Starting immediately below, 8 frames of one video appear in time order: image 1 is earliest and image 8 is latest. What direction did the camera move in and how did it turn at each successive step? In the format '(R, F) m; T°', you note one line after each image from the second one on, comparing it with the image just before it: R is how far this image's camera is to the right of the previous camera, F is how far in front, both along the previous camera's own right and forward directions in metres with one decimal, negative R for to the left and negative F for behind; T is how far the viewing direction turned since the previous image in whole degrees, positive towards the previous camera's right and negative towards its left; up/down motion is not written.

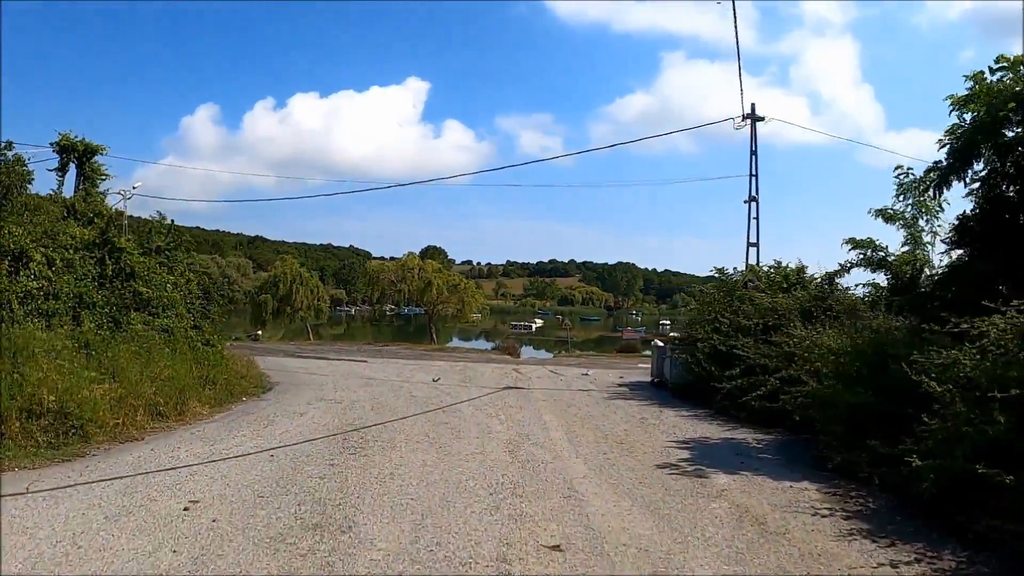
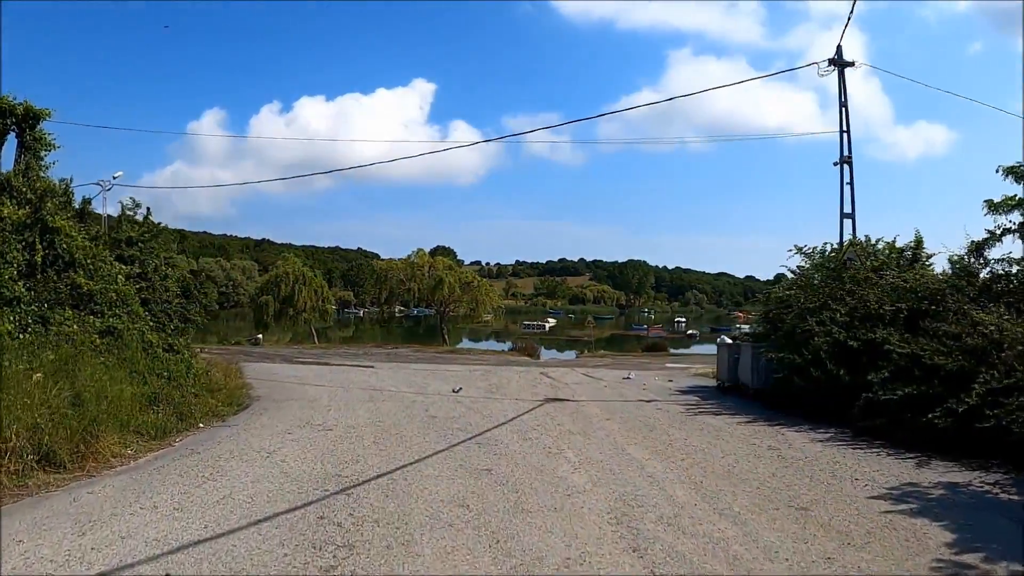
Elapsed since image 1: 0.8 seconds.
(-0.9, +5.0) m; -1°
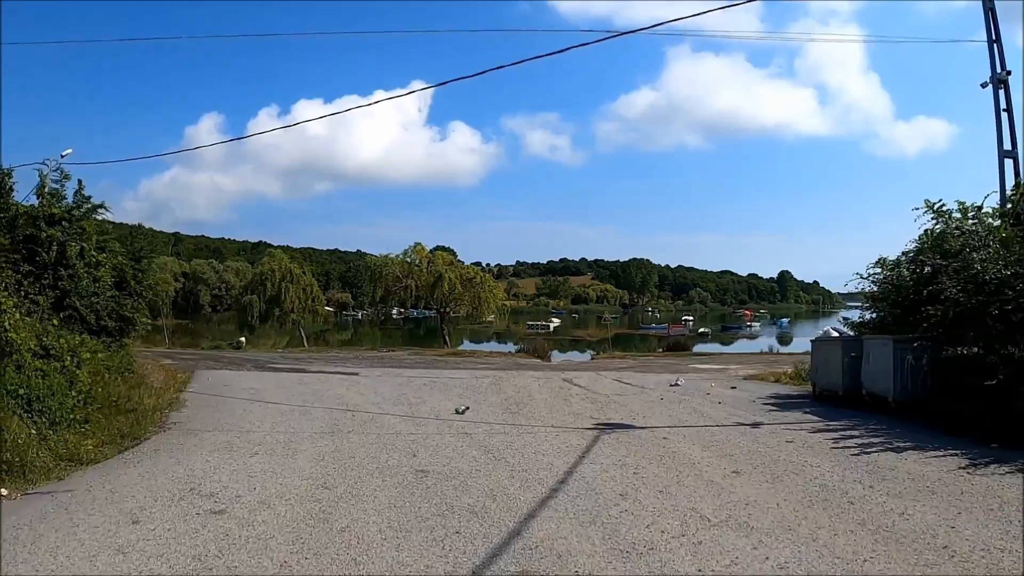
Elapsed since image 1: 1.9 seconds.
(-0.6, +6.0) m; 0°
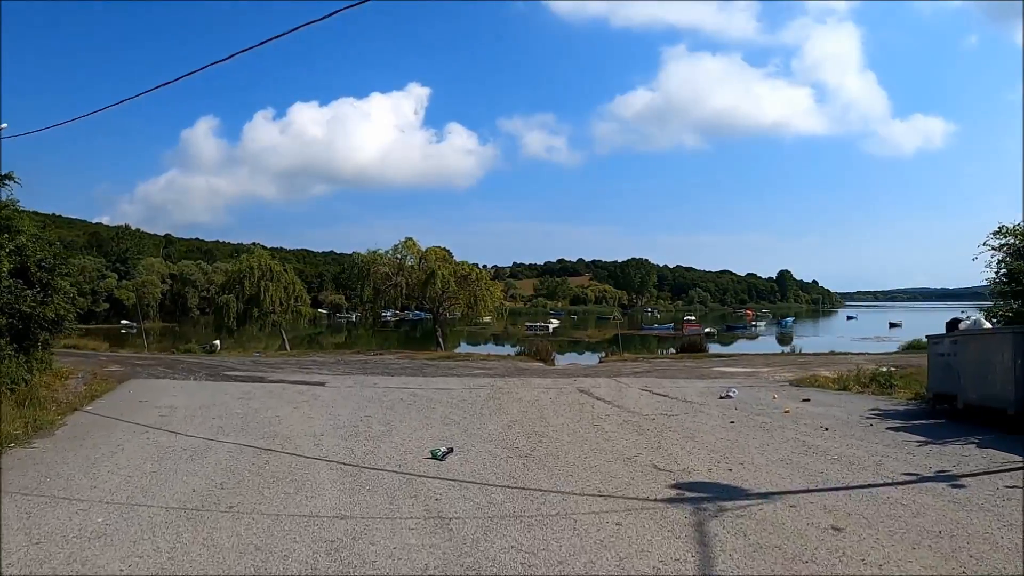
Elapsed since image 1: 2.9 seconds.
(-0.2, +4.8) m; 0°
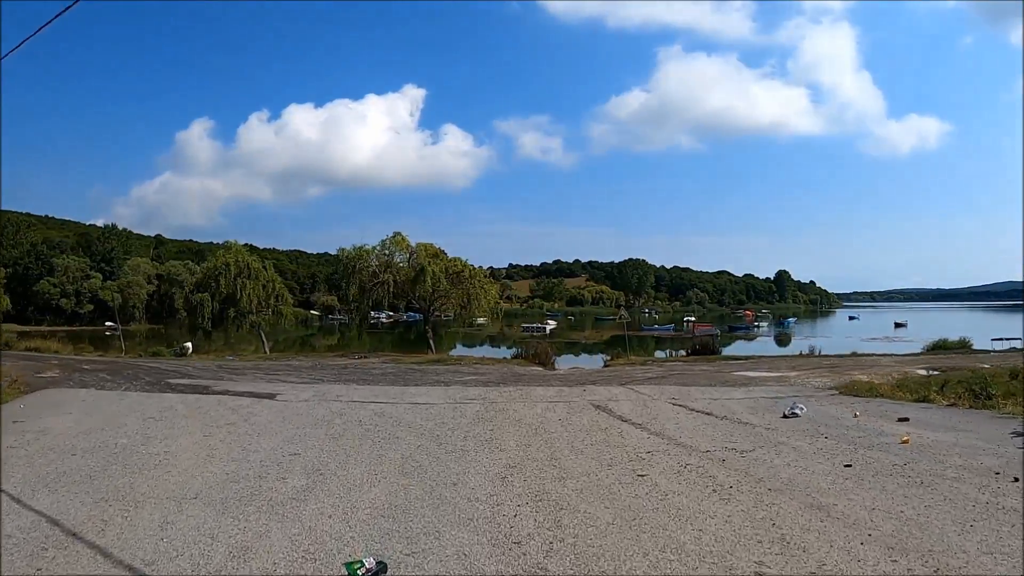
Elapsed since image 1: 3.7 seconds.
(0.0, +3.9) m; 0°
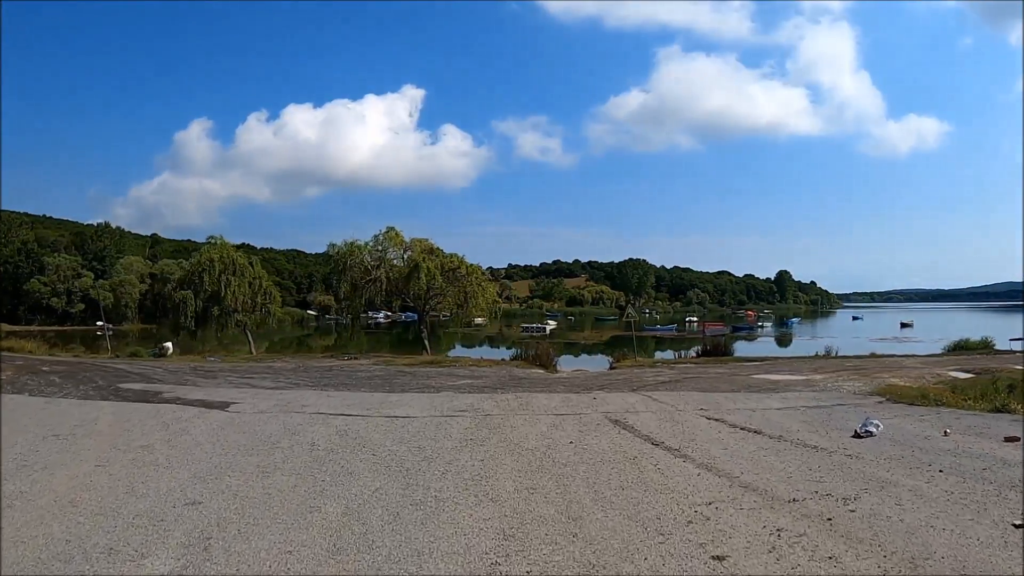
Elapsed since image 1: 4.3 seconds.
(0.0, +2.6) m; 0°
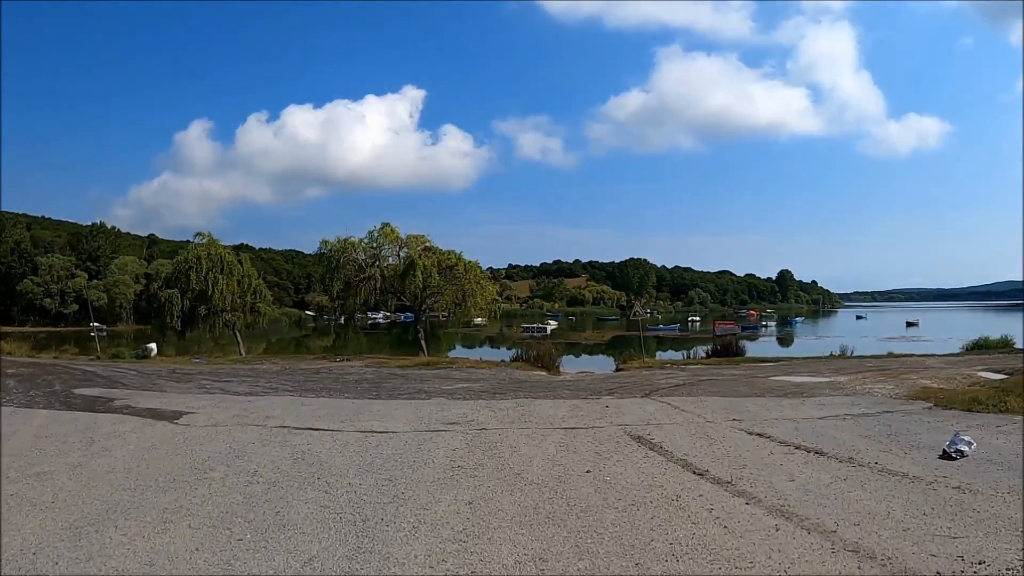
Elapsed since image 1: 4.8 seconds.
(0.0, +2.0) m; 0°
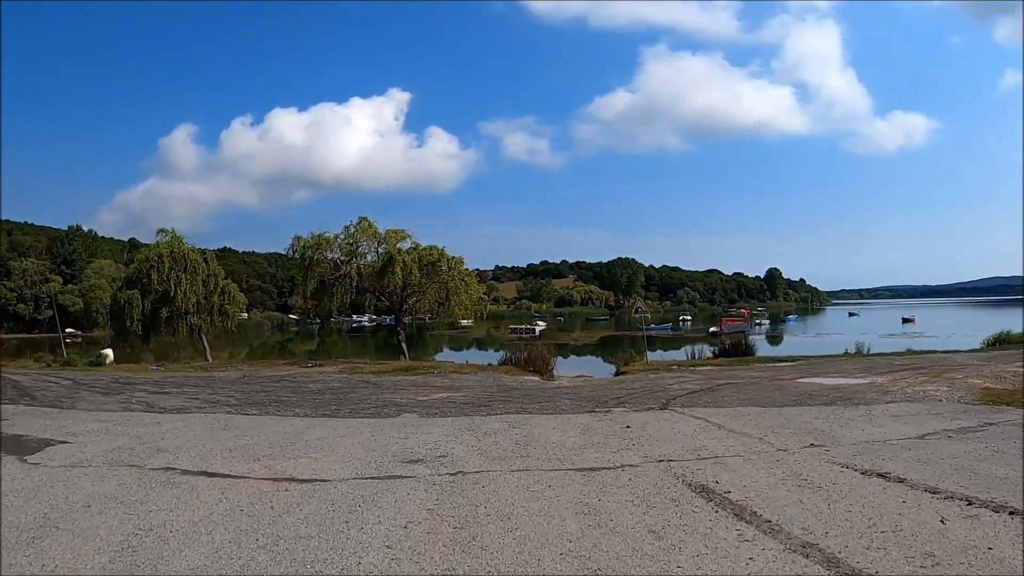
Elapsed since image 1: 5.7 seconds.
(0.0, +3.3) m; +1°
